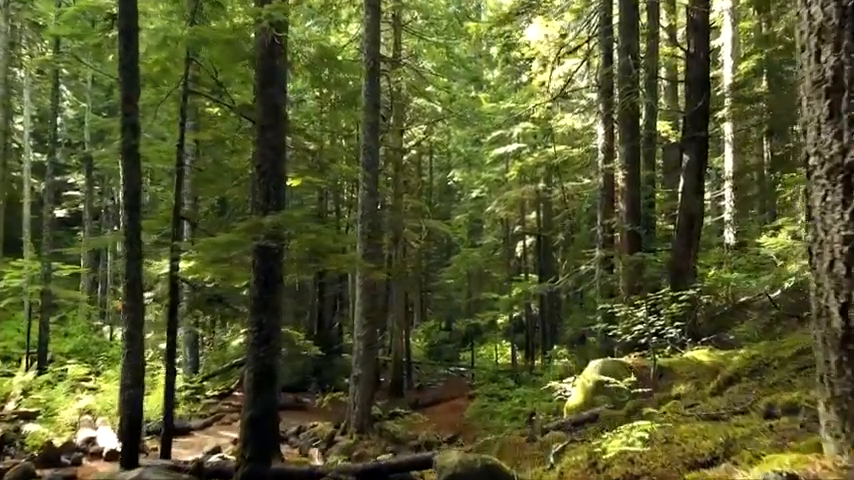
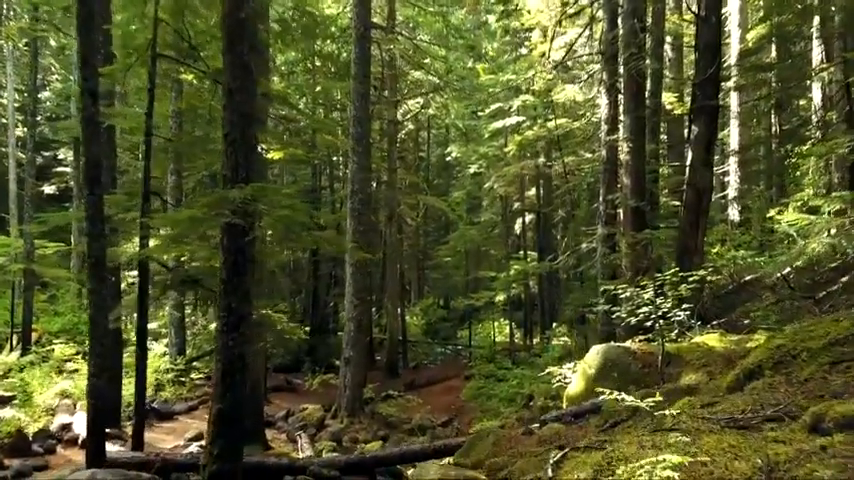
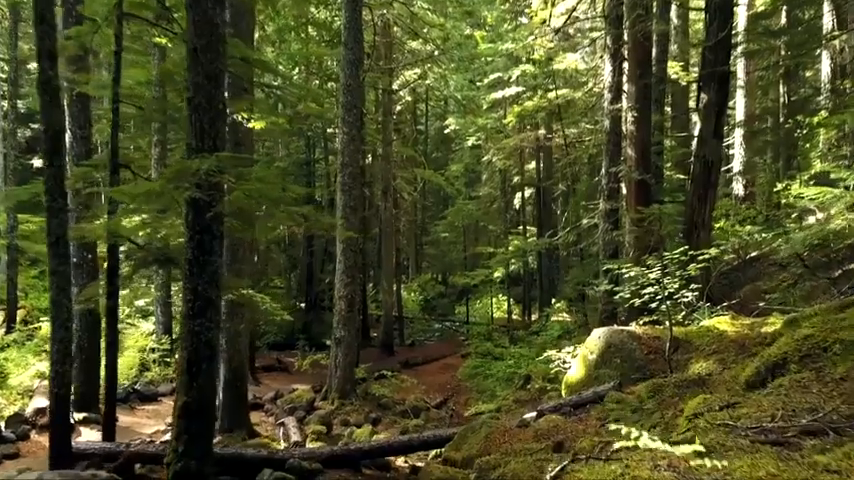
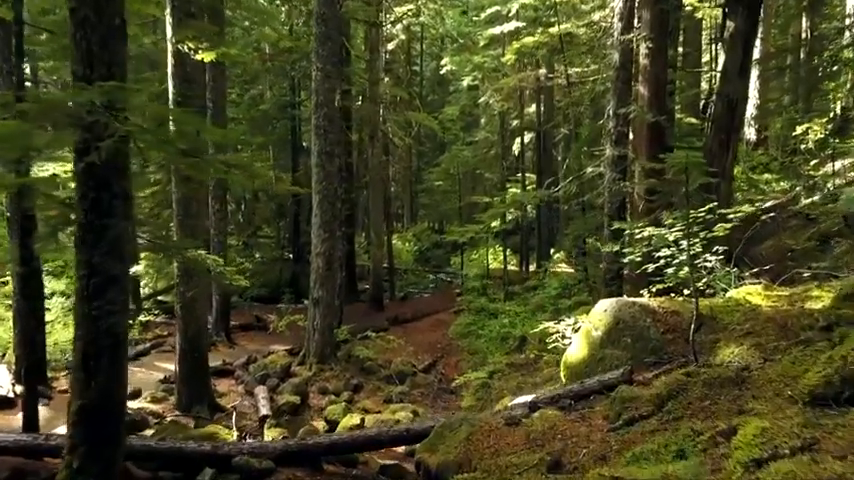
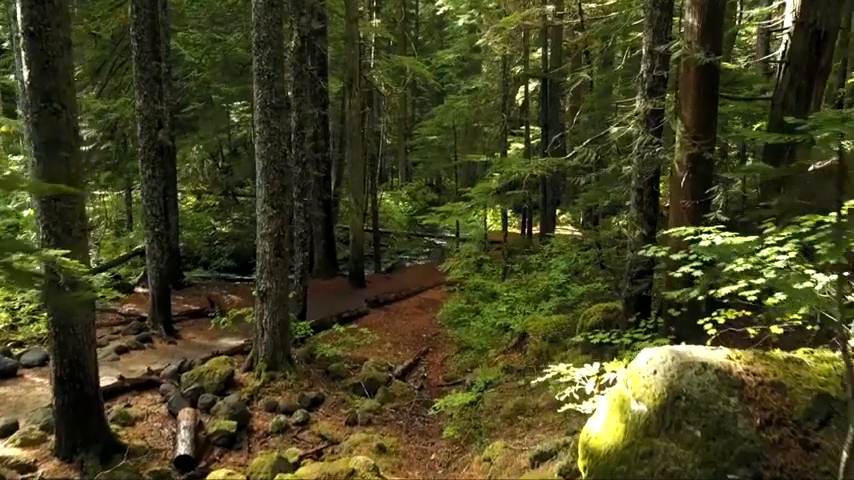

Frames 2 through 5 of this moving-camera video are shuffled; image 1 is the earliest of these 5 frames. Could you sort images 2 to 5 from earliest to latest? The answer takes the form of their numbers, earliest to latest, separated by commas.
2, 3, 4, 5
